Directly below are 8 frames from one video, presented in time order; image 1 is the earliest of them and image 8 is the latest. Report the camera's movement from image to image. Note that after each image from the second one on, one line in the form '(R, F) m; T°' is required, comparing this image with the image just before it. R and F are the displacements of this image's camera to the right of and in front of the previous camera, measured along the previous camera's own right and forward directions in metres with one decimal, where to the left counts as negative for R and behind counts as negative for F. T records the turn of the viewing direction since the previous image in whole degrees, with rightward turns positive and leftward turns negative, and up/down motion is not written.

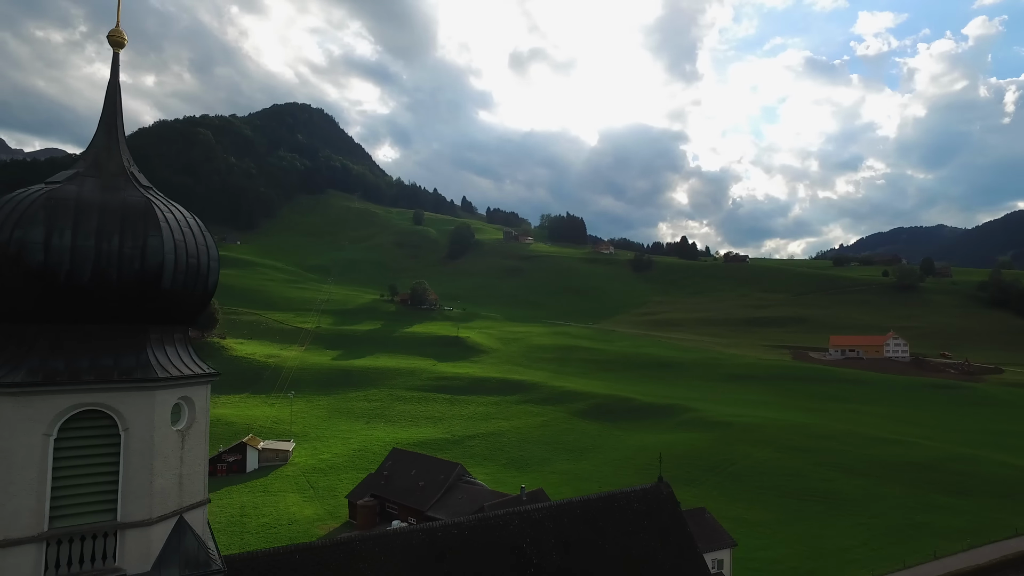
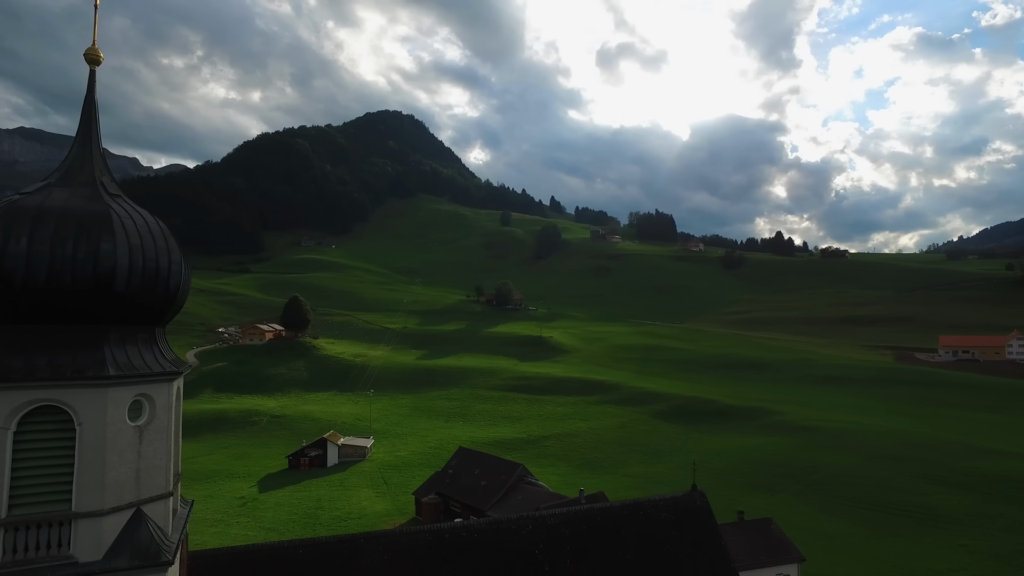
(+1.7, +0.4) m; -8°
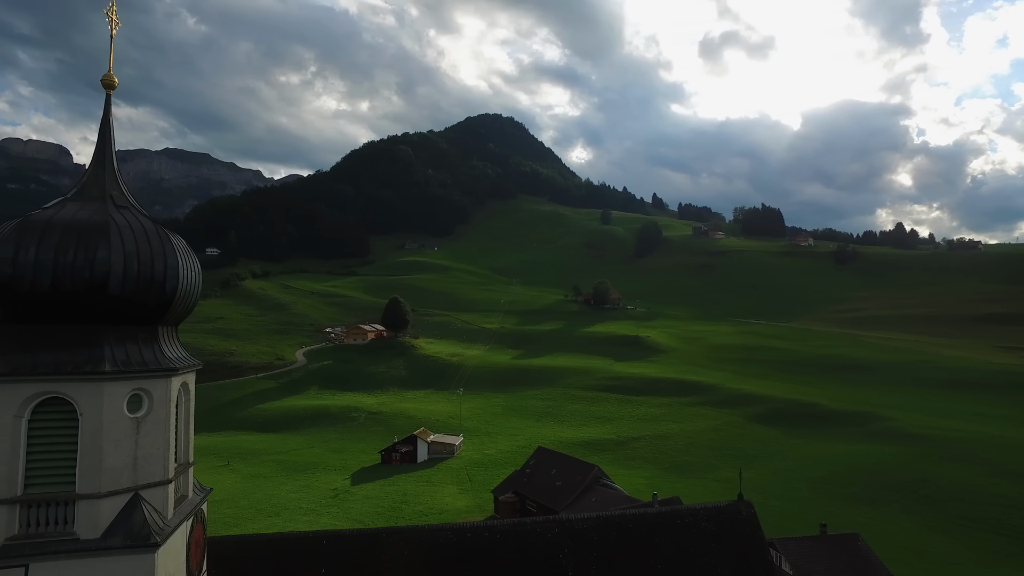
(+1.7, +0.2) m; -9°
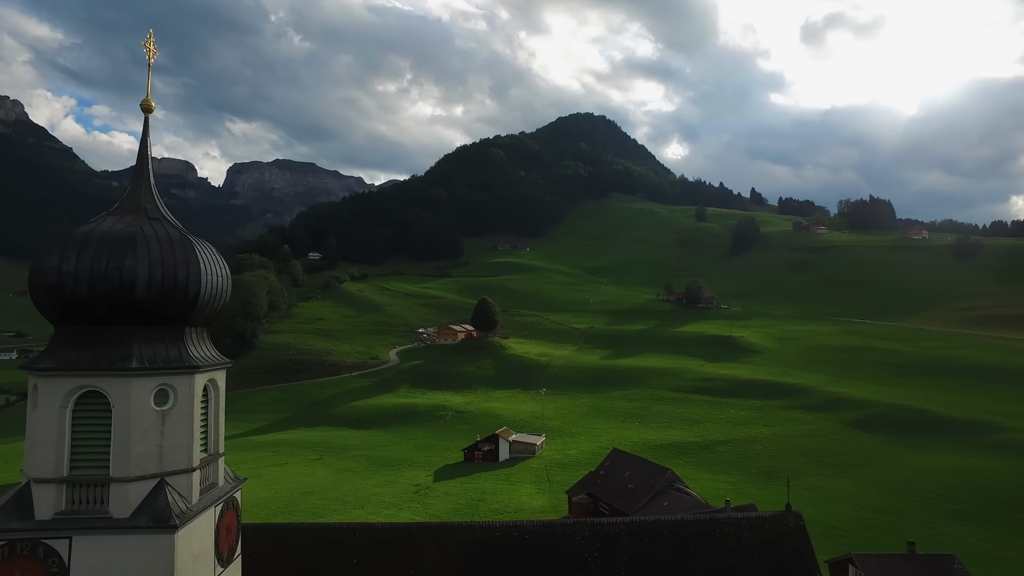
(+1.4, 0.0) m; -8°
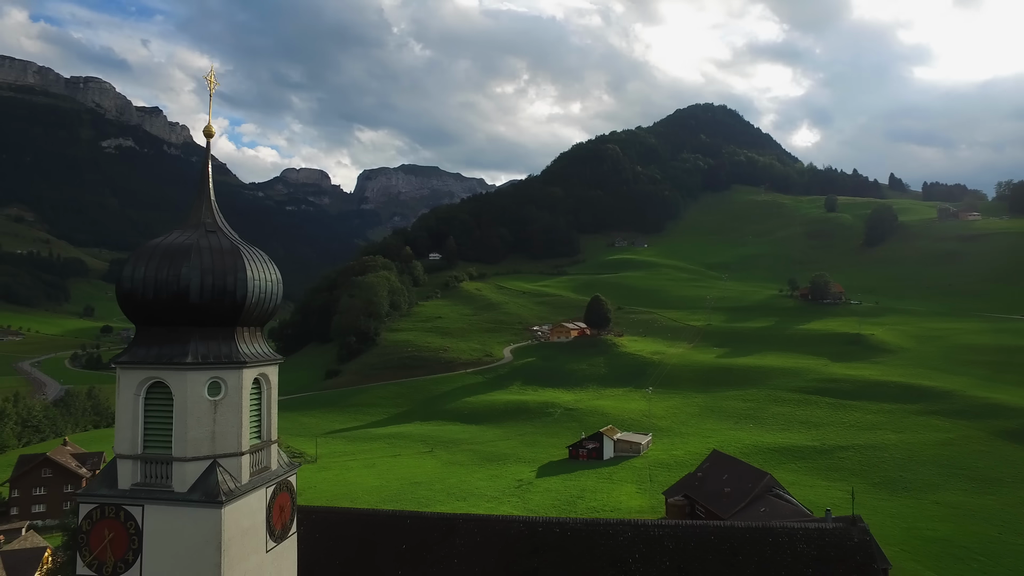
(+1.7, -0.2) m; -11°
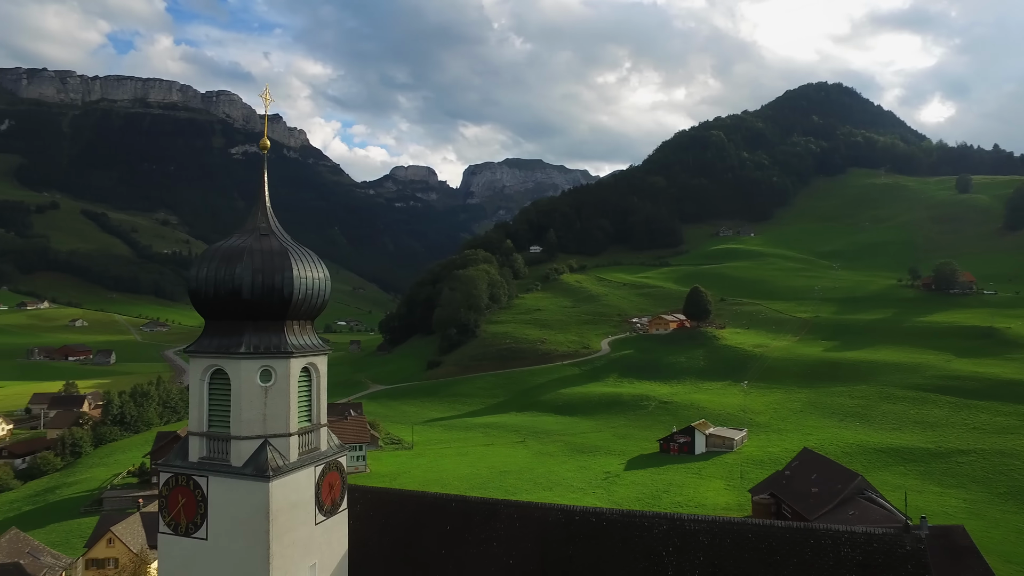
(+1.5, -0.4) m; -9°
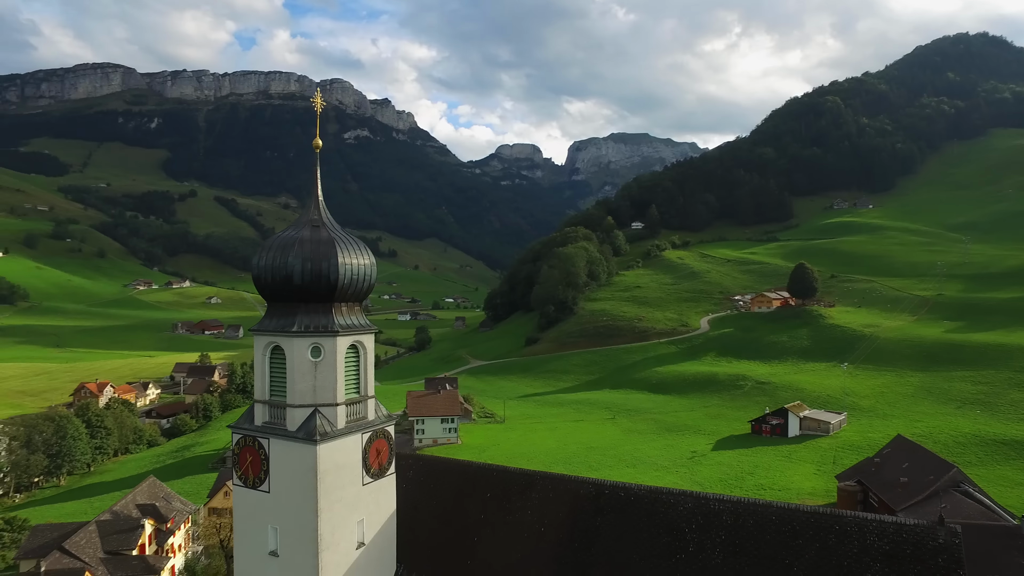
(+1.6, -0.7) m; -9°
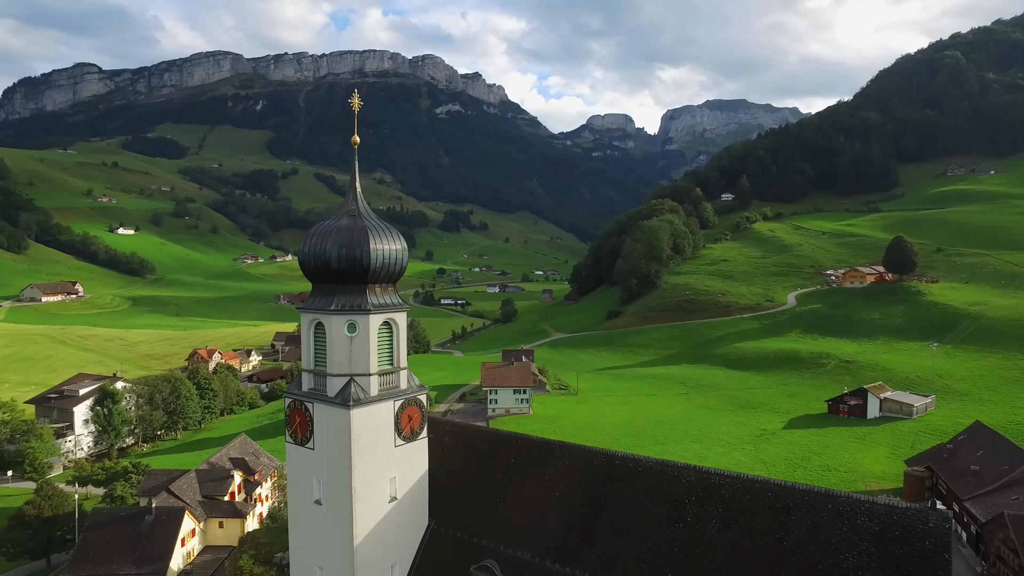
(+1.7, -1.0) m; -8°
